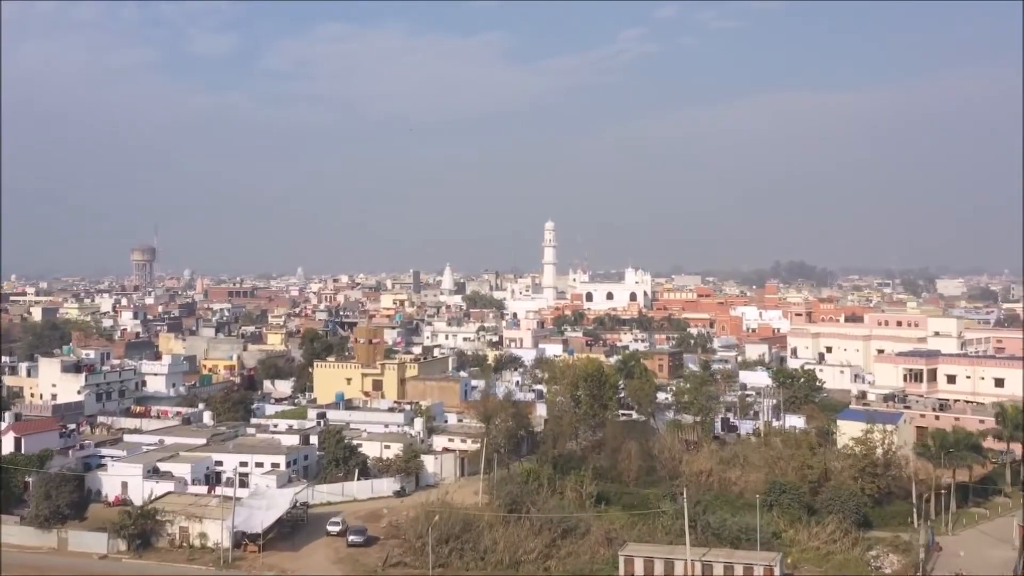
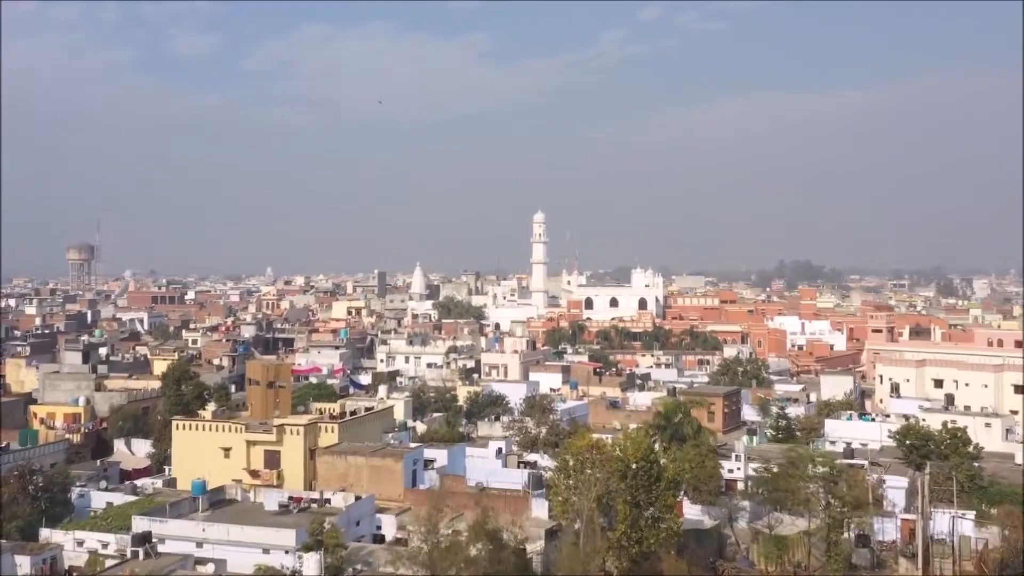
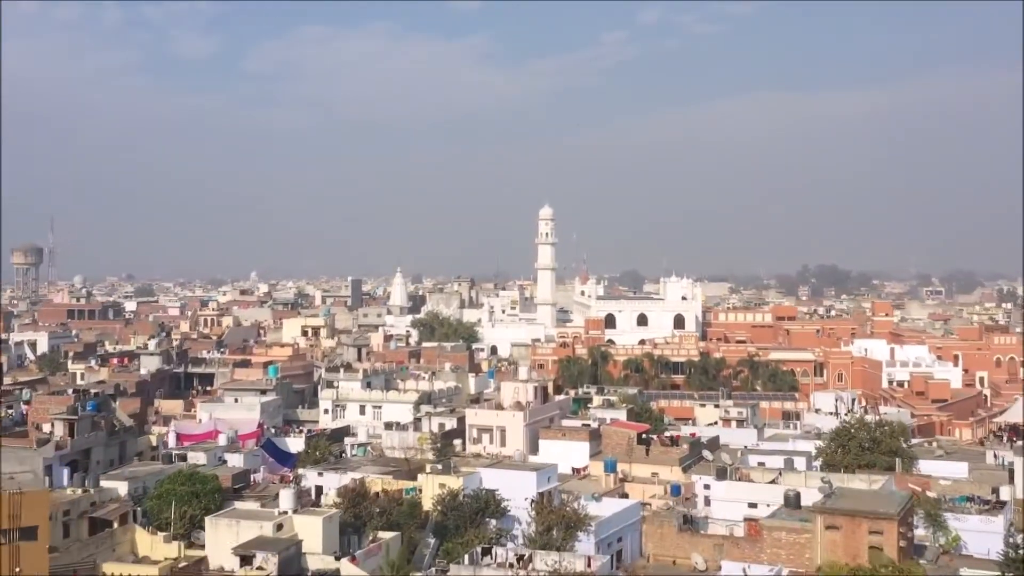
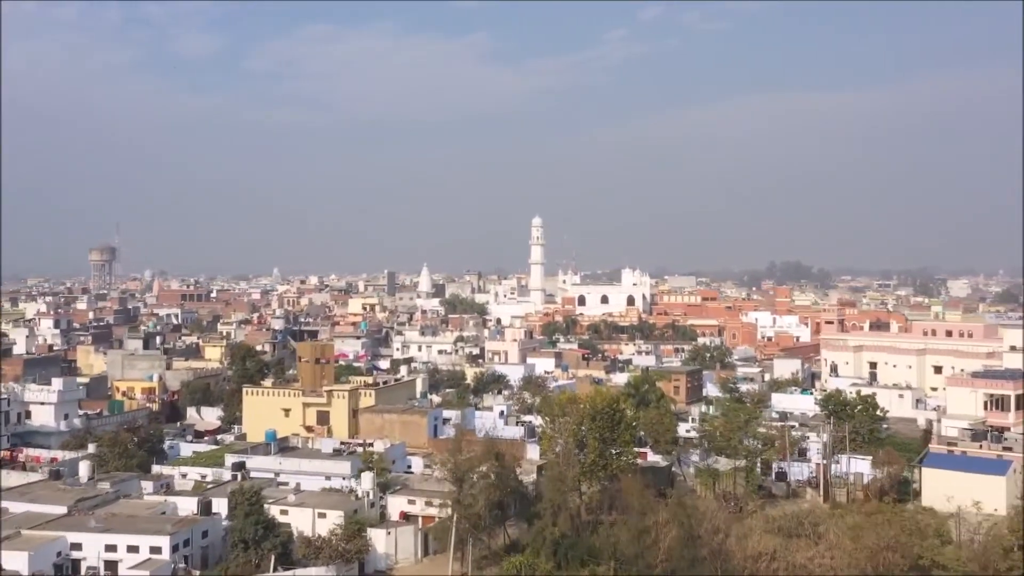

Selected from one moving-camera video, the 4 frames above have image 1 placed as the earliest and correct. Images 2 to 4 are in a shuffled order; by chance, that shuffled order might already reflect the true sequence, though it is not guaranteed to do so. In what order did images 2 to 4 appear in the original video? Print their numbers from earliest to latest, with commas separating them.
4, 2, 3
